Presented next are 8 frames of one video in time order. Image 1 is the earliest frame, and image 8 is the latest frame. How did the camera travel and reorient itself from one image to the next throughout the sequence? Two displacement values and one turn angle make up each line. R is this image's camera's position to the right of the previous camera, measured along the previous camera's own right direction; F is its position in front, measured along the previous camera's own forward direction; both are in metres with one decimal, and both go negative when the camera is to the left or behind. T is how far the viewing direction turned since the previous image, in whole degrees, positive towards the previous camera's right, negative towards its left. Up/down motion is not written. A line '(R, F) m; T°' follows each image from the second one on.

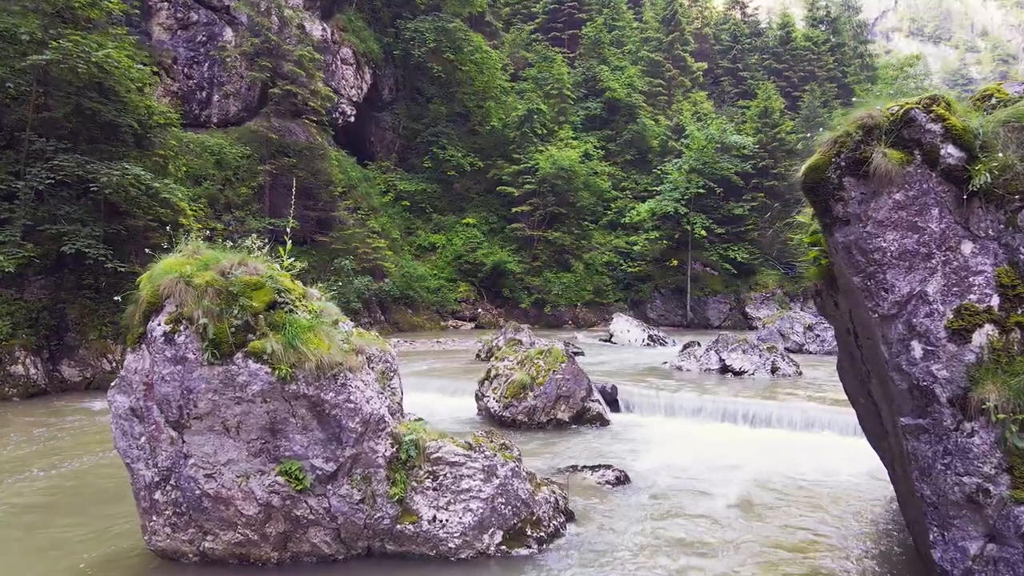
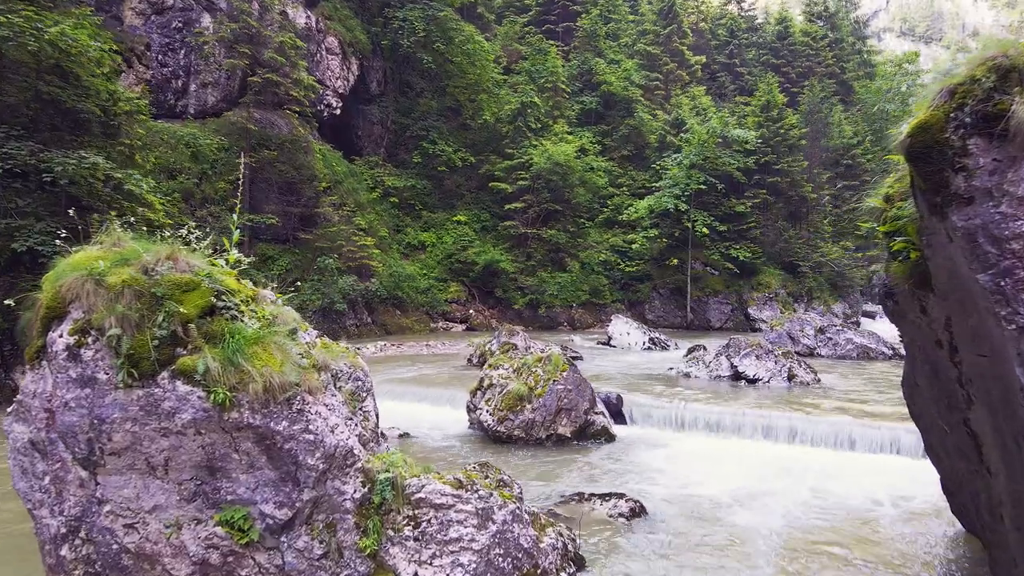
(-0.1, +1.1) m; +1°
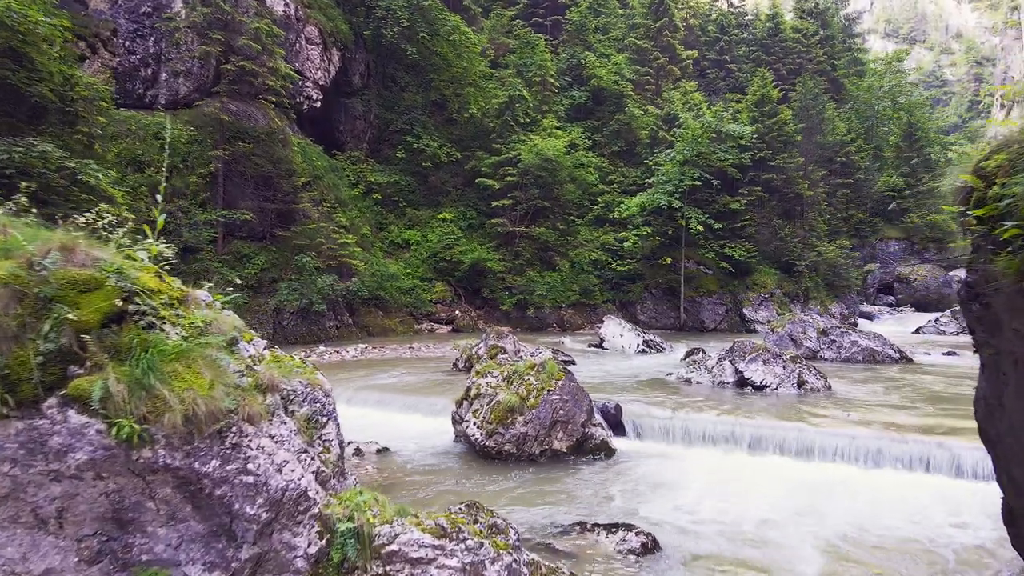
(0.0, +0.9) m; +1°
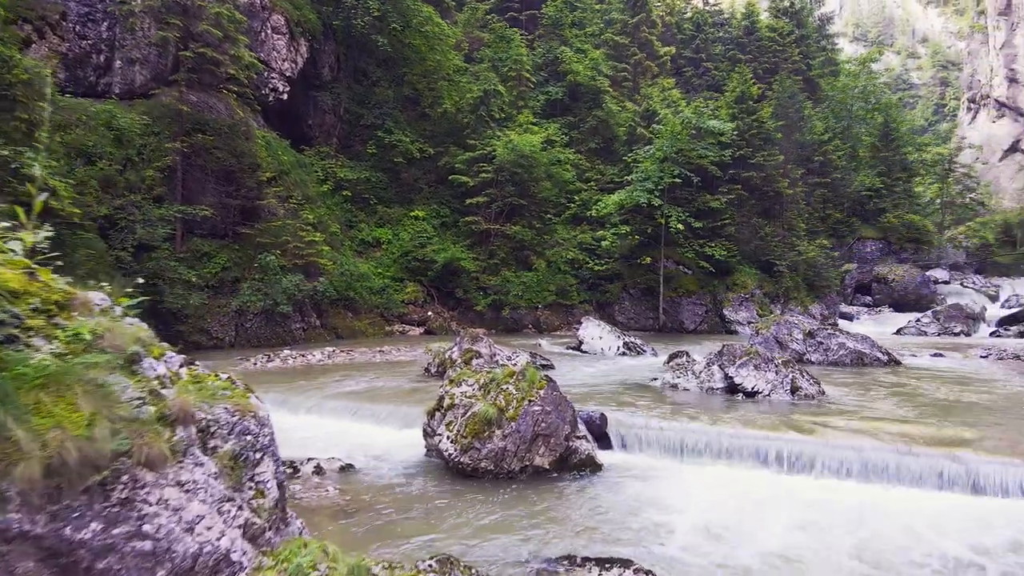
(0.0, +0.8) m; +2°
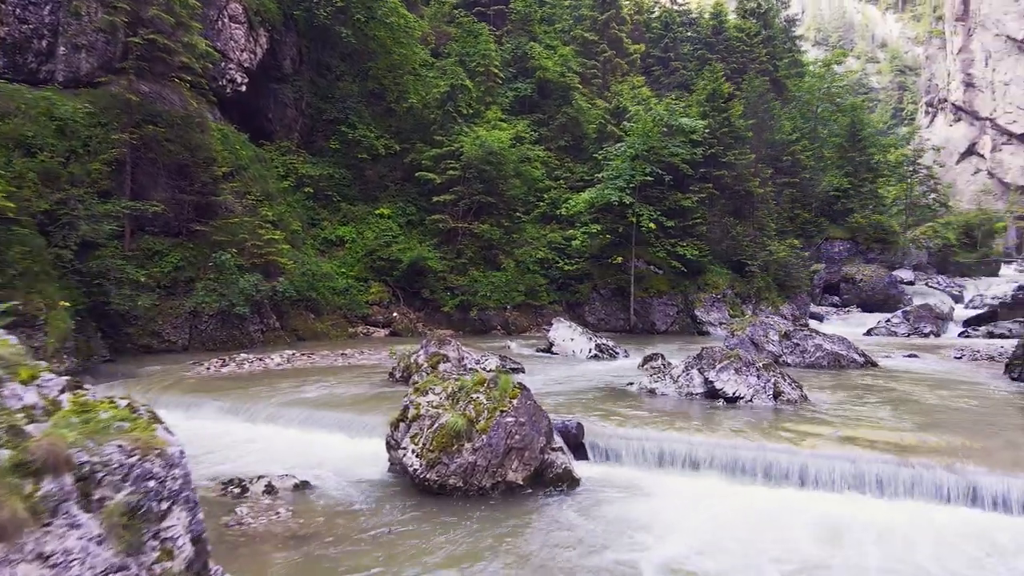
(0.0, +0.6) m; +3°
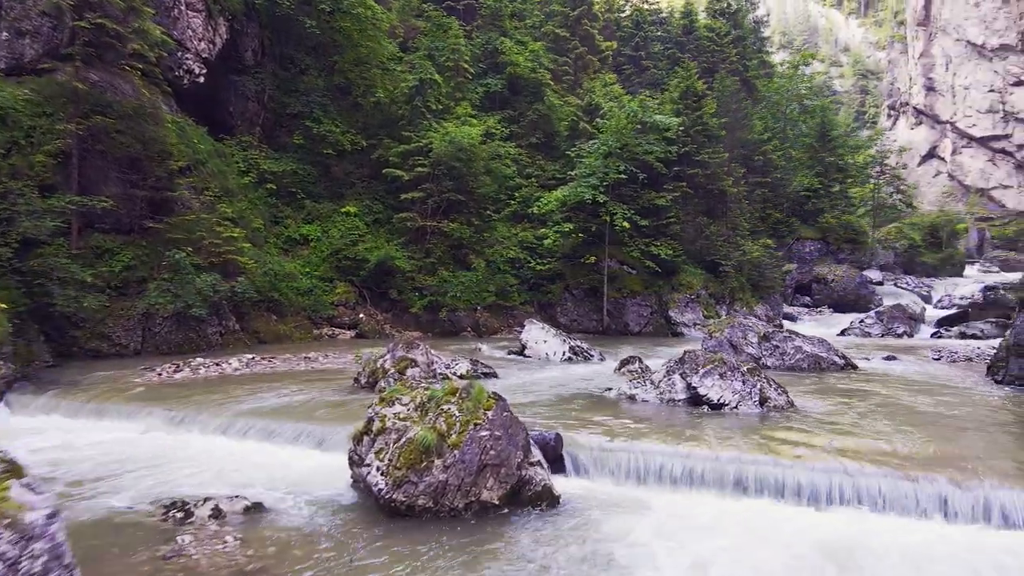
(-0.1, +0.6) m; +2°
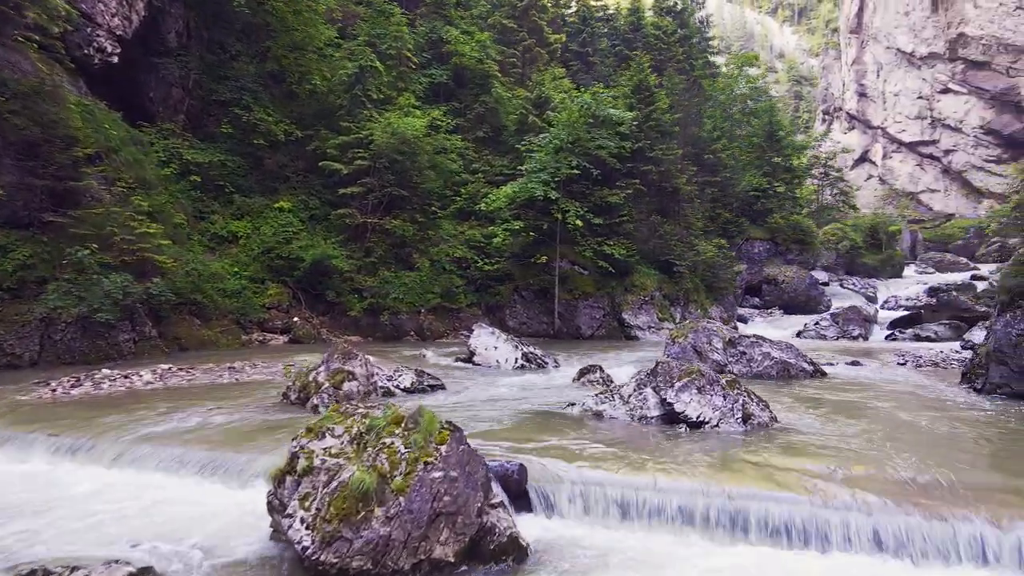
(-0.1, +1.3) m; +4°
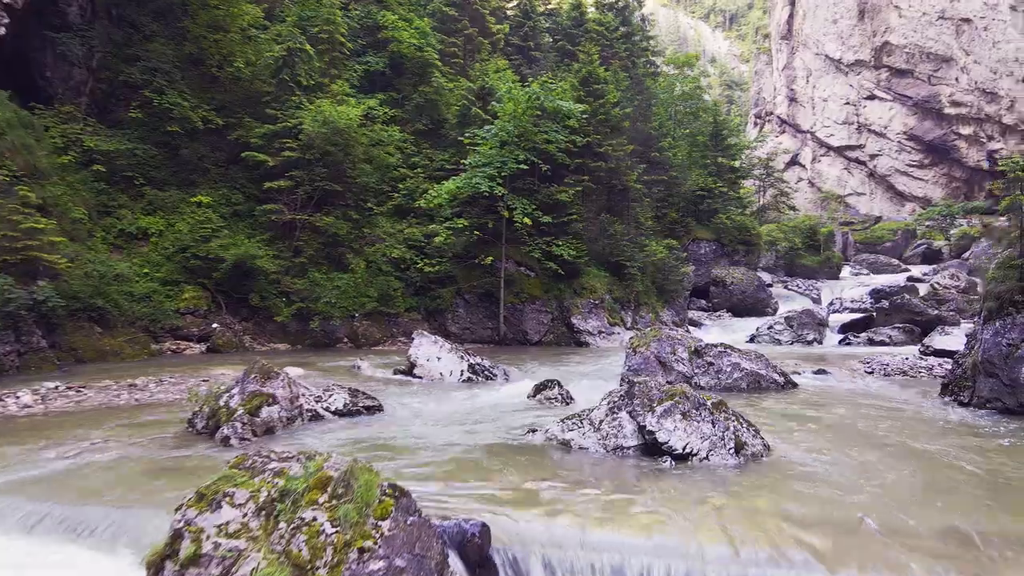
(-0.2, +1.5) m; +5°
